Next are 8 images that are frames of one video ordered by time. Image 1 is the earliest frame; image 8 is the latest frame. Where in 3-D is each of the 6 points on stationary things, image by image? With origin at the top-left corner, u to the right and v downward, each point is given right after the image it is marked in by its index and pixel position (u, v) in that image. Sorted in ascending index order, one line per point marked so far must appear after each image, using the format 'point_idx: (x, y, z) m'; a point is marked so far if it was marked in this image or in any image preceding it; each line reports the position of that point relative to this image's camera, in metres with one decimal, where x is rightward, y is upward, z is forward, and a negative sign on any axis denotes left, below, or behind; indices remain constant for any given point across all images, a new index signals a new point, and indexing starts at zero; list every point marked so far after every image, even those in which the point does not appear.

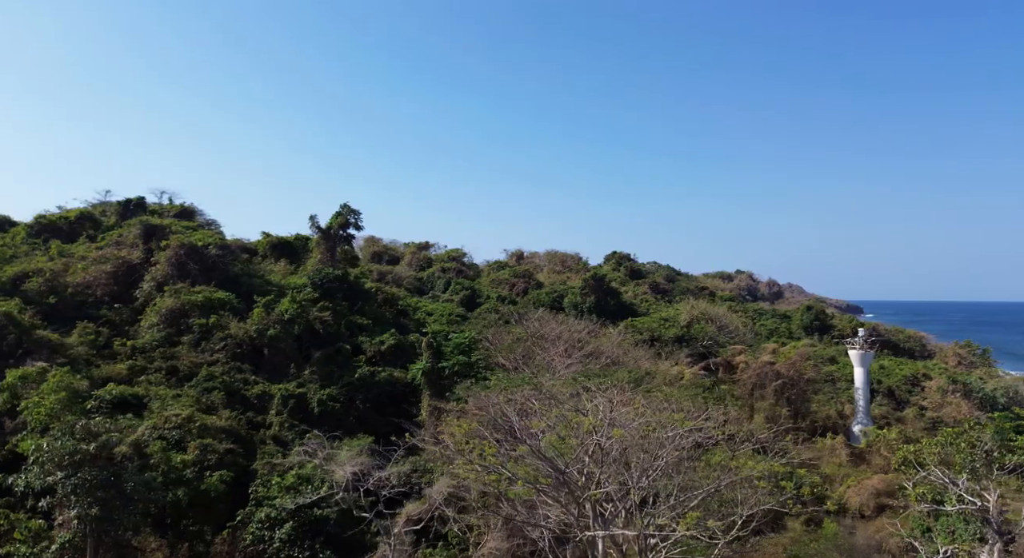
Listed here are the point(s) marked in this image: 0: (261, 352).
0: (-6.8, -2.0, +17.5) m
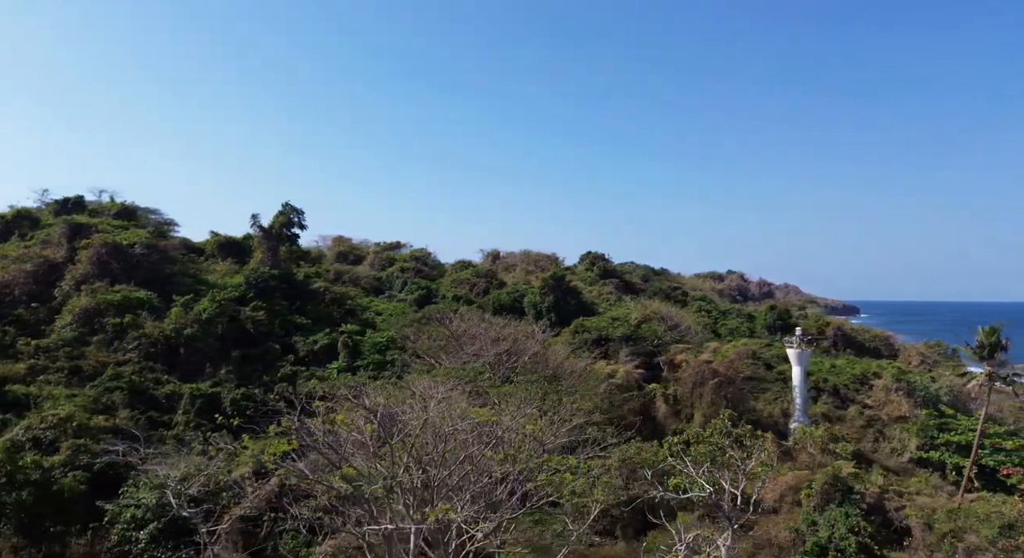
0: (-9.0, -2.0, +17.5) m
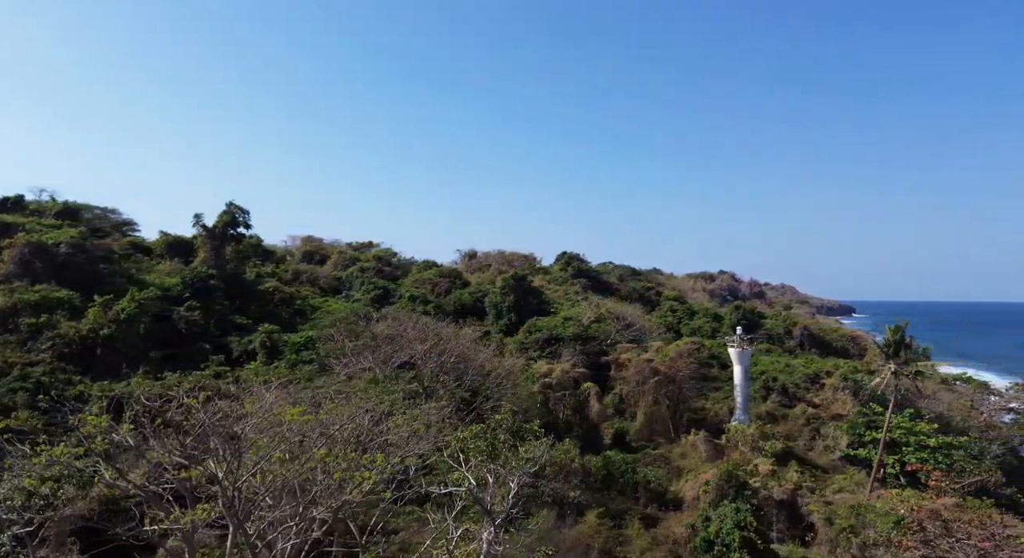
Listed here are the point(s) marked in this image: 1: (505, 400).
0: (-11.2, -1.9, +17.4) m
1: (-0.3, -3.6, +19.2) m
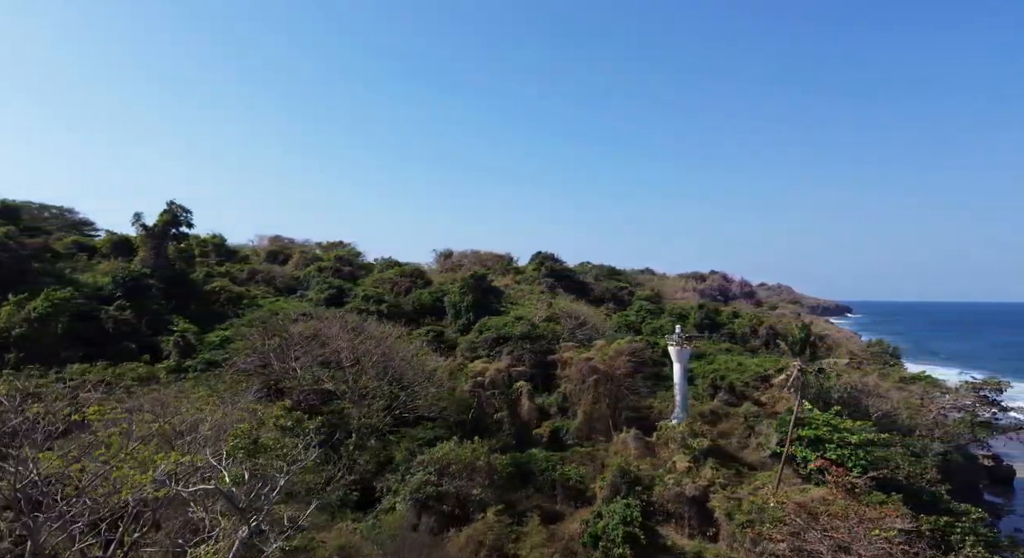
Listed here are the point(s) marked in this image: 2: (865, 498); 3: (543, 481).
0: (-13.4, -1.9, +17.2) m
1: (-2.5, -3.6, +19.3) m
2: (+8.6, -5.4, +16.0) m
3: (+1.0, -5.4, +17.2) m
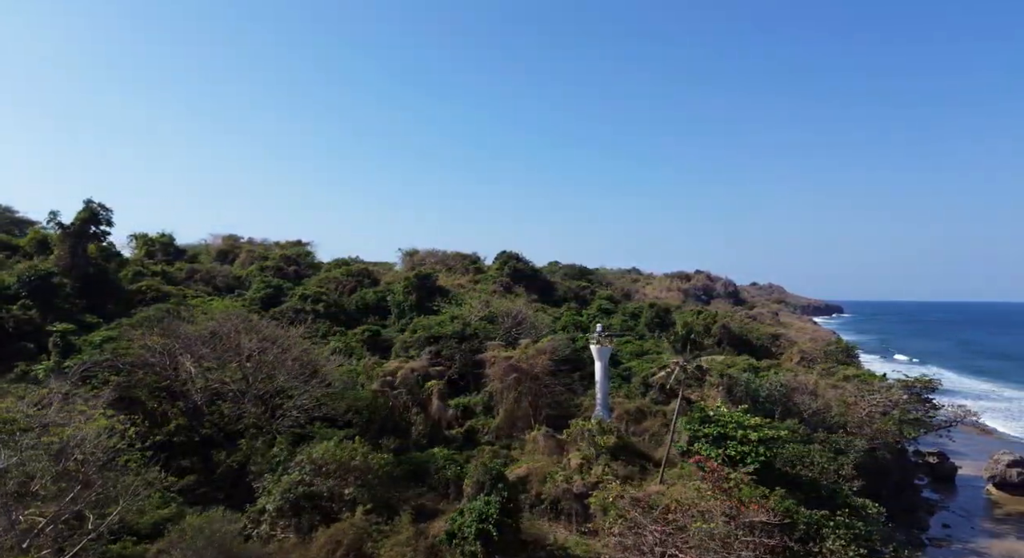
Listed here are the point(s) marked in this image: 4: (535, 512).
0: (-16.4, -1.9, +16.9) m
1: (-5.5, -3.5, +19.3) m
2: (+5.7, -5.4, +16.4) m
3: (-2.0, -5.4, +17.4) m
4: (+0.6, -6.3, +17.6) m
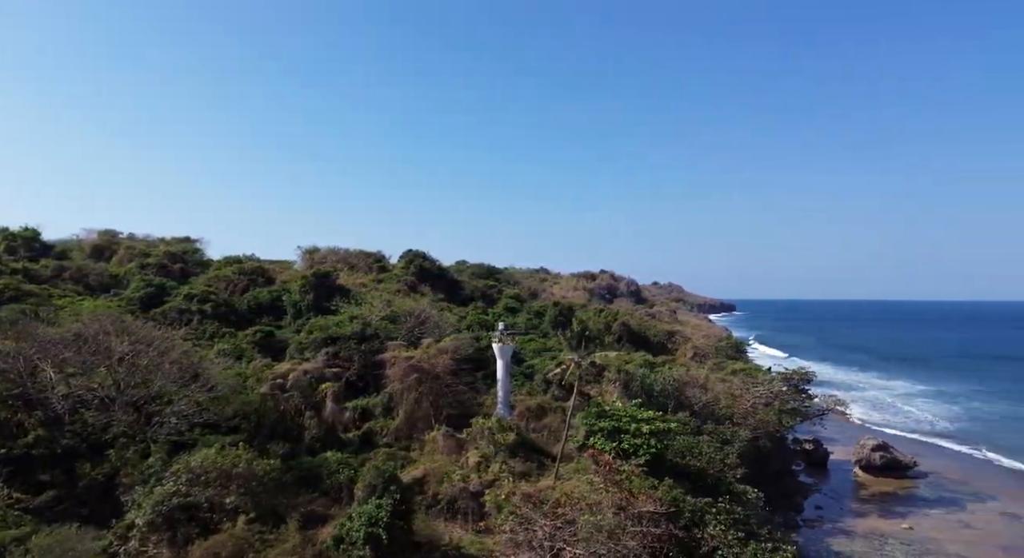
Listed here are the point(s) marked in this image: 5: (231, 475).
0: (-18.9, -1.8, +14.3) m
1: (-8.5, -3.5, +18.2) m
2: (+3.0, -5.3, +16.9) m
3: (-4.7, -5.3, +16.8) m
4: (-2.2, -6.3, +17.3) m
5: (-6.2, -4.3, +14.2) m
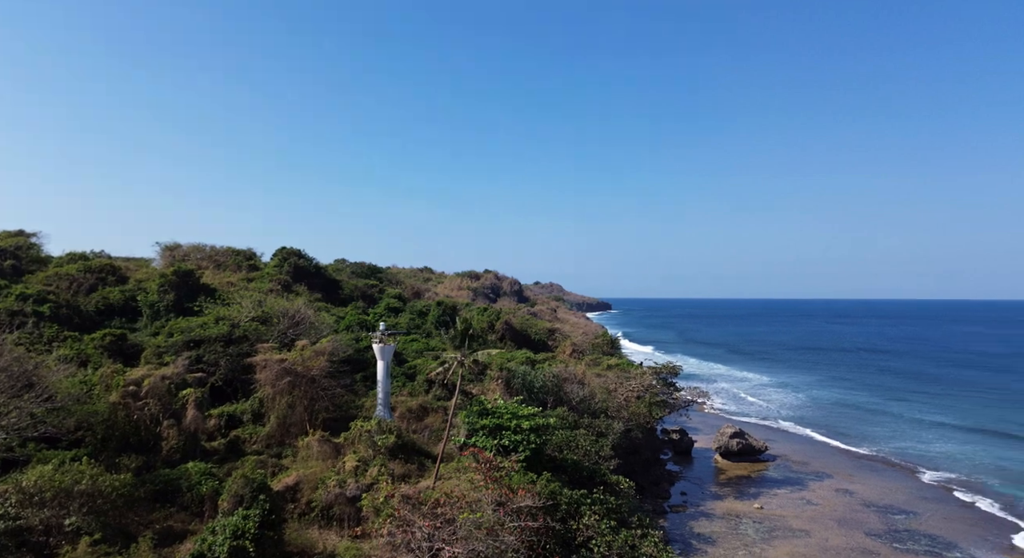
0: (-21.2, -1.7, +10.5) m
1: (-11.7, -3.4, +16.2) m
2: (-0.1, -5.3, +17.1) m
3: (-7.7, -5.3, +15.6) m
4: (-5.4, -6.2, +16.6) m
5: (-8.7, -4.3, +12.8) m
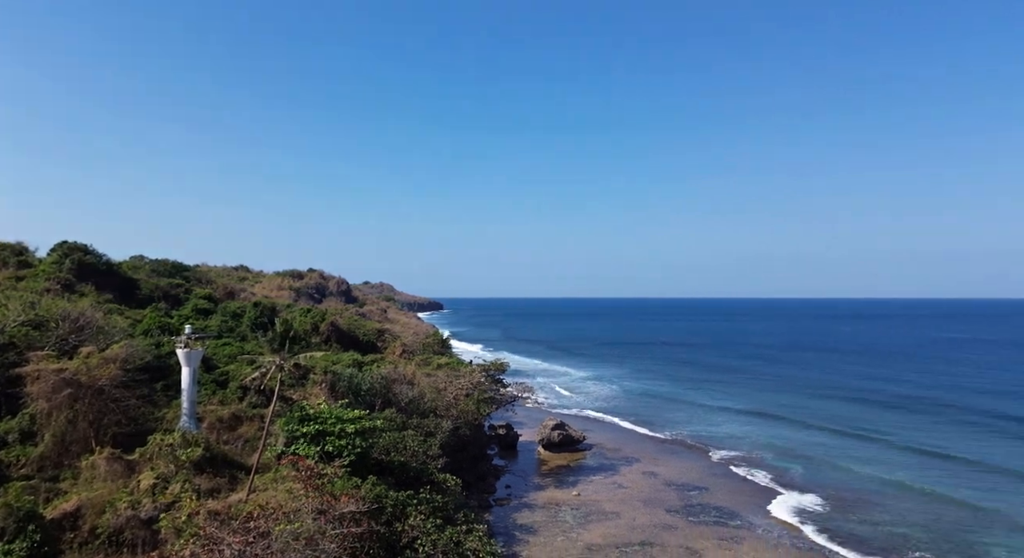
0: (-23.3, -1.6, +4.5) m
1: (-15.6, -3.3, +12.5) m
2: (-4.6, -5.2, +16.3) m
3: (-11.6, -5.2, +12.9) m
4: (-9.6, -6.1, +14.5) m
5: (-11.8, -4.2, +10.0) m
